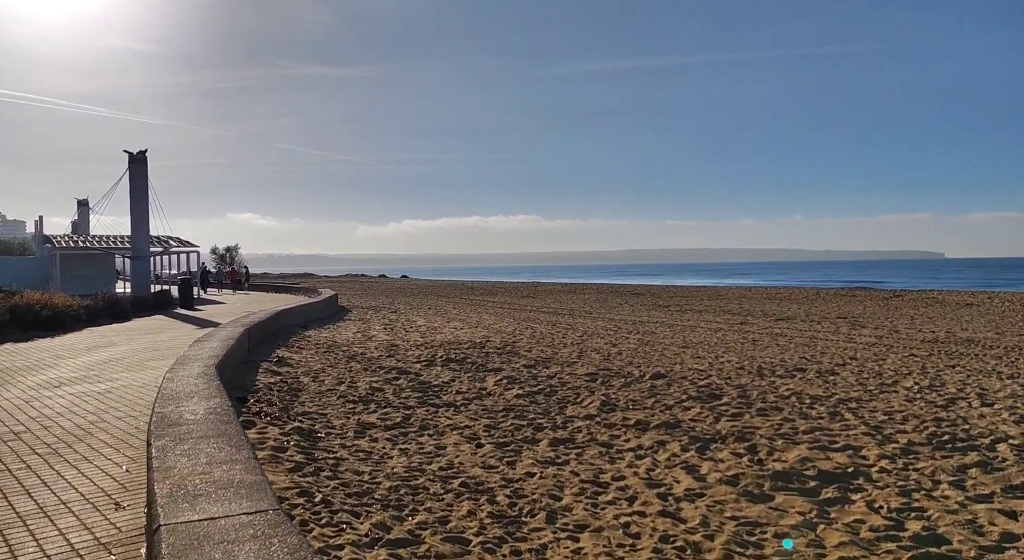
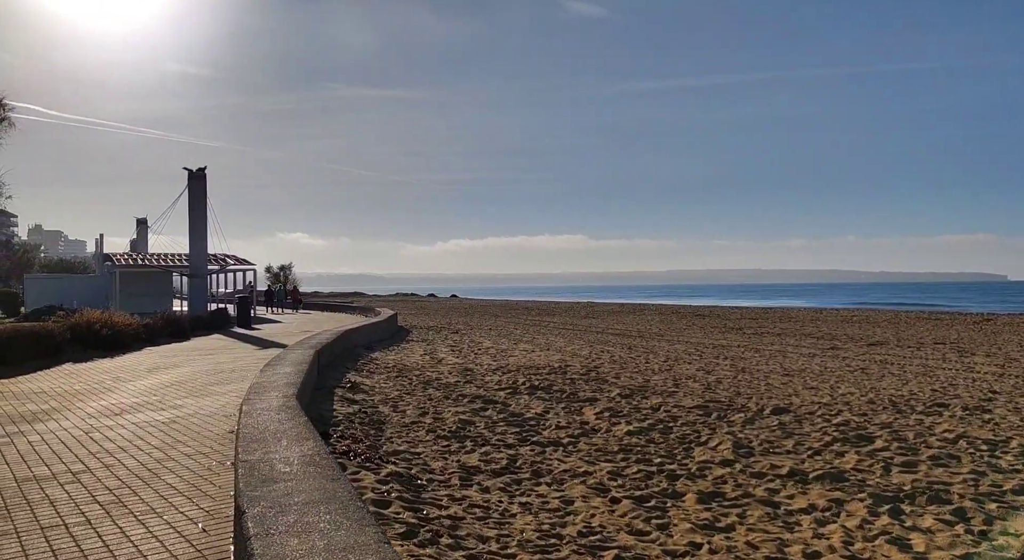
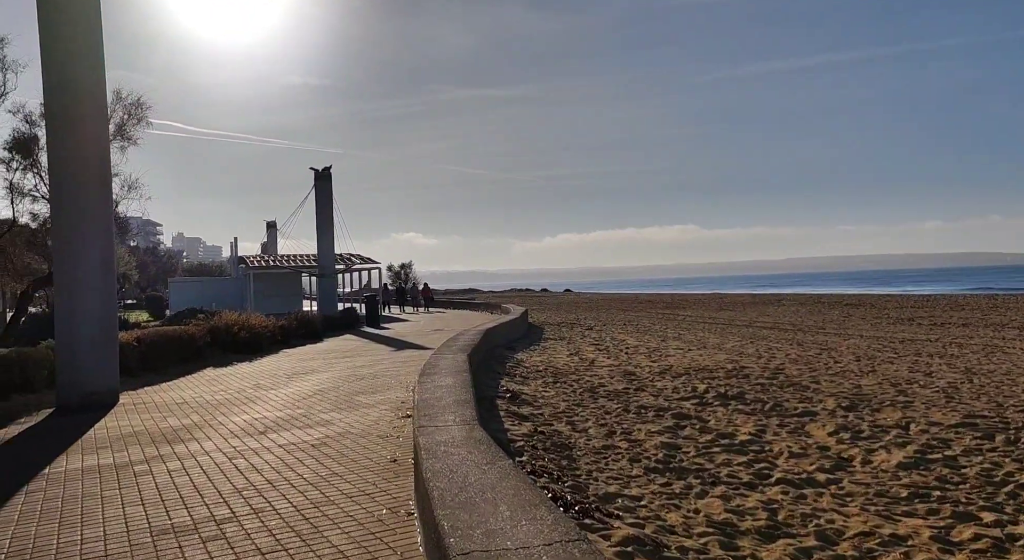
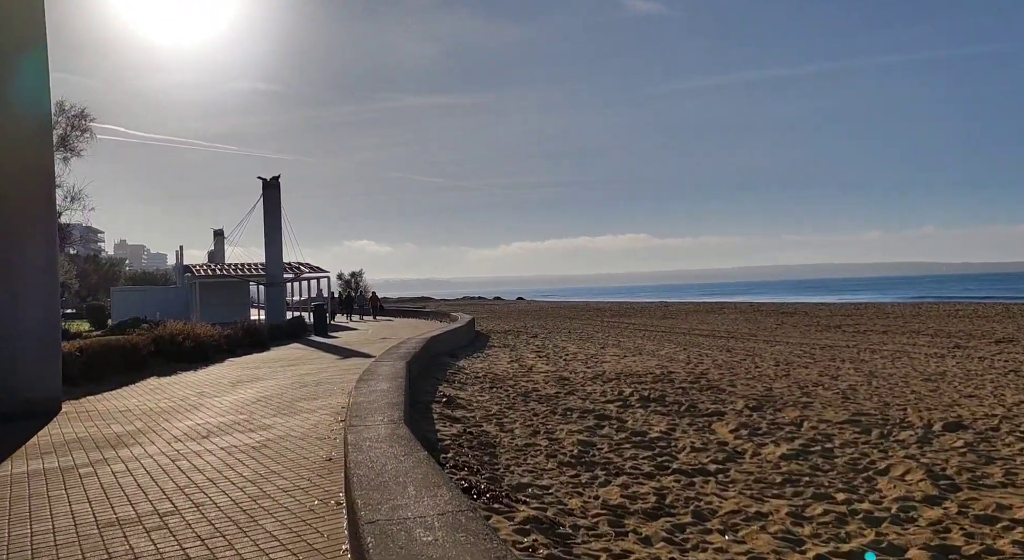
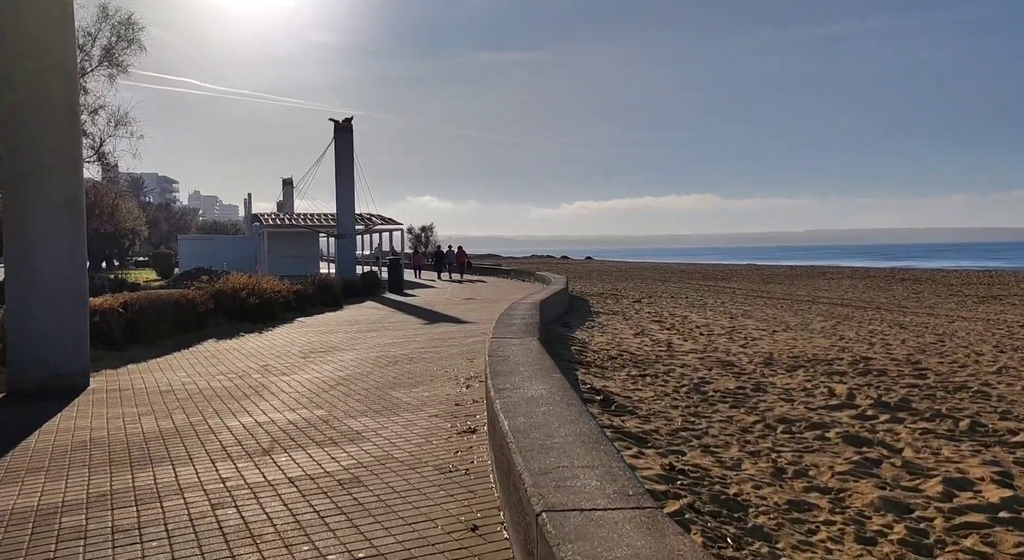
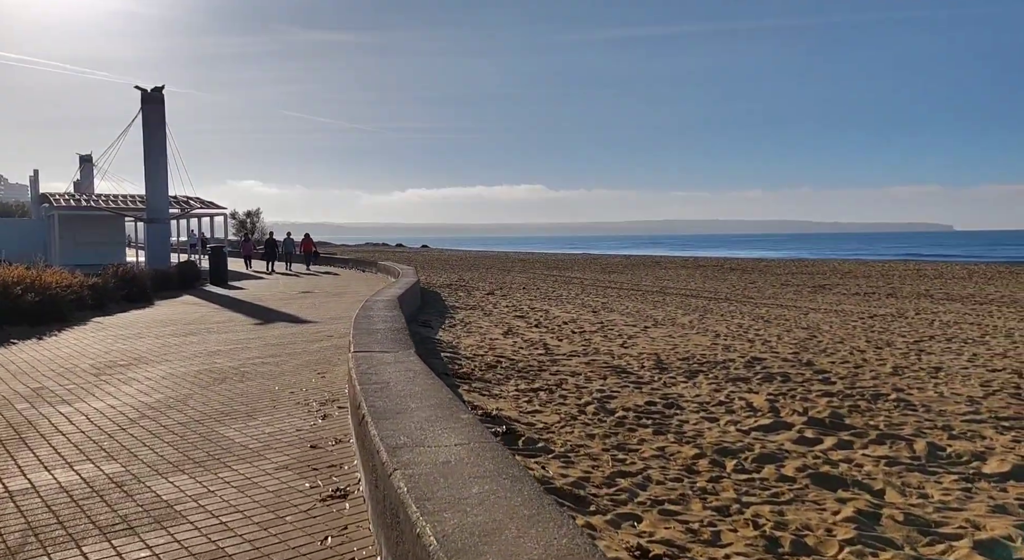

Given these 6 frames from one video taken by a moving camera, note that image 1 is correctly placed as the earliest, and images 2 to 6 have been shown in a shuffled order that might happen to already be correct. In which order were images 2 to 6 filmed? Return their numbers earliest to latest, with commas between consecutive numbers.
2, 4, 3, 5, 6
